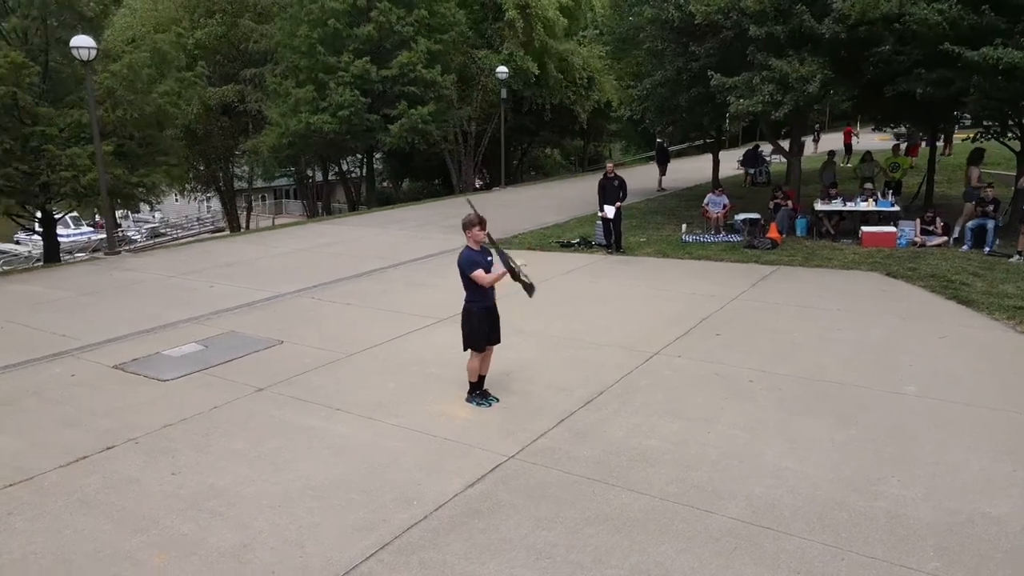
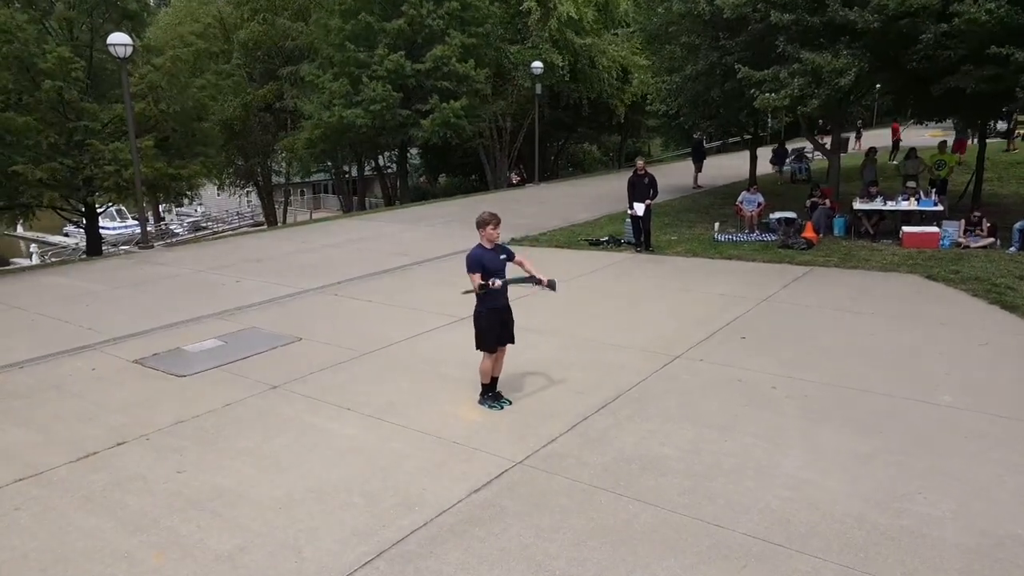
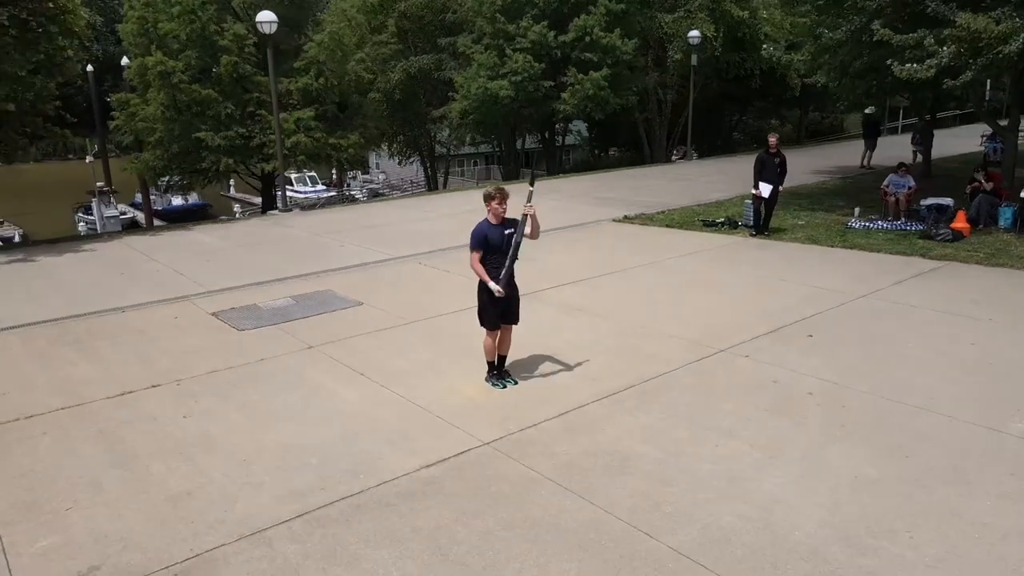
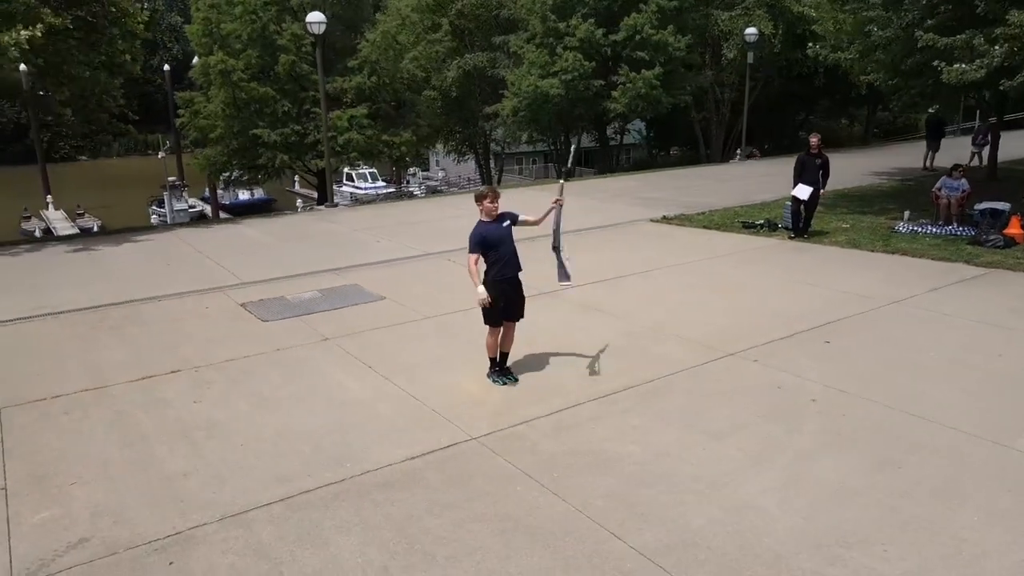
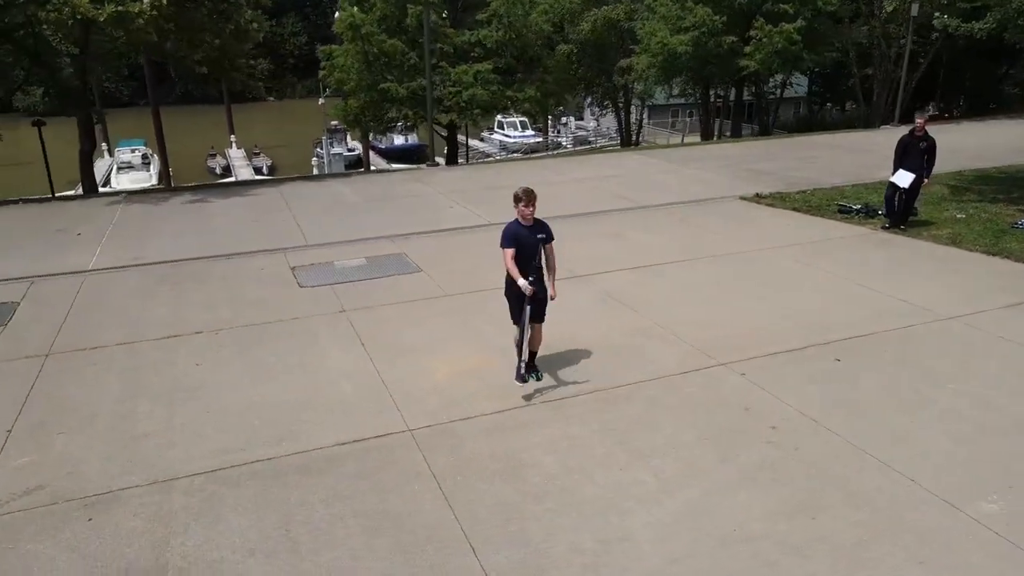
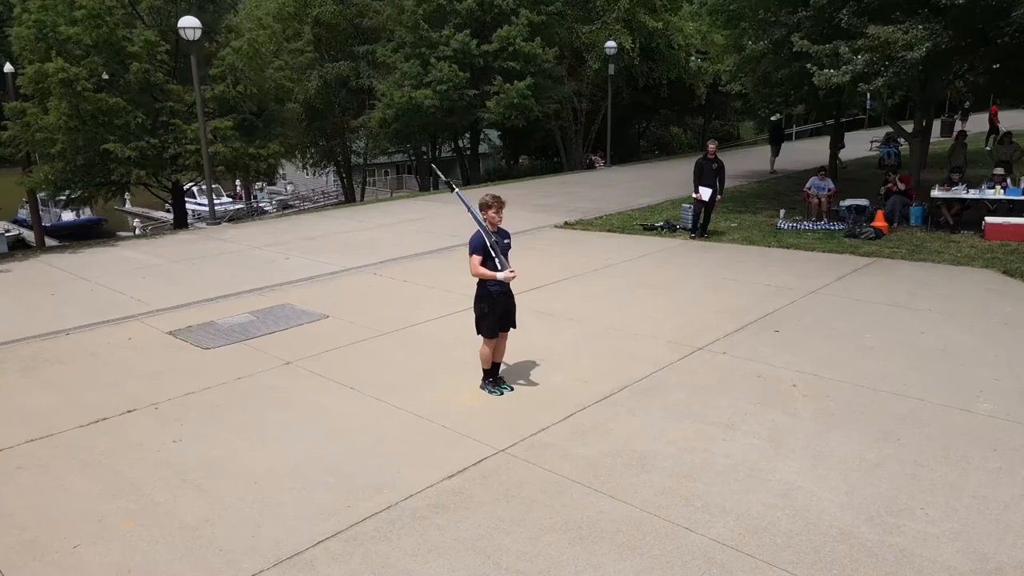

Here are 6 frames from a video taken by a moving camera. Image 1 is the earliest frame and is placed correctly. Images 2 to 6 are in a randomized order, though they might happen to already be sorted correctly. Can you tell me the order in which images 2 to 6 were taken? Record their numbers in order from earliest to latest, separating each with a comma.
2, 6, 3, 4, 5
